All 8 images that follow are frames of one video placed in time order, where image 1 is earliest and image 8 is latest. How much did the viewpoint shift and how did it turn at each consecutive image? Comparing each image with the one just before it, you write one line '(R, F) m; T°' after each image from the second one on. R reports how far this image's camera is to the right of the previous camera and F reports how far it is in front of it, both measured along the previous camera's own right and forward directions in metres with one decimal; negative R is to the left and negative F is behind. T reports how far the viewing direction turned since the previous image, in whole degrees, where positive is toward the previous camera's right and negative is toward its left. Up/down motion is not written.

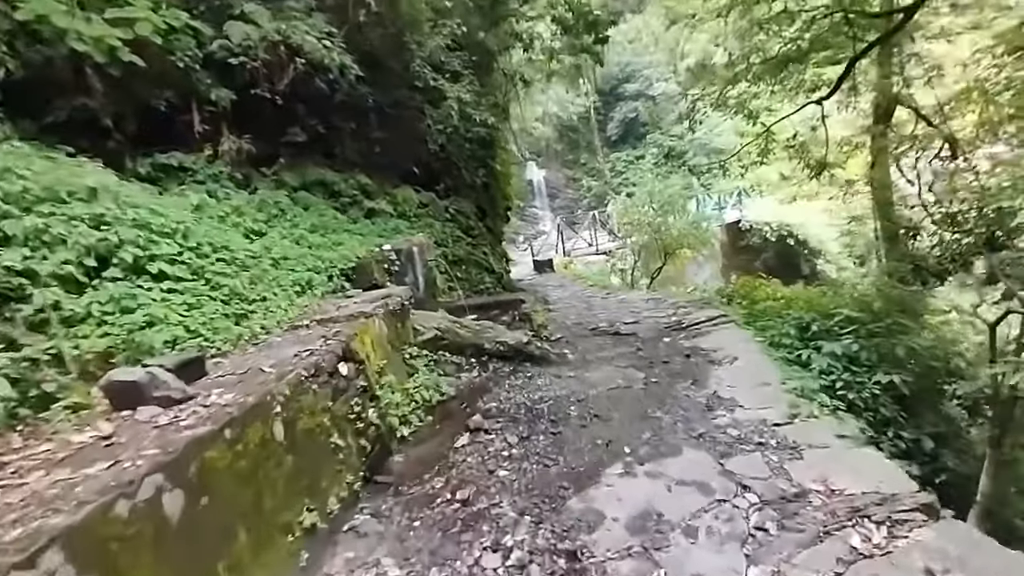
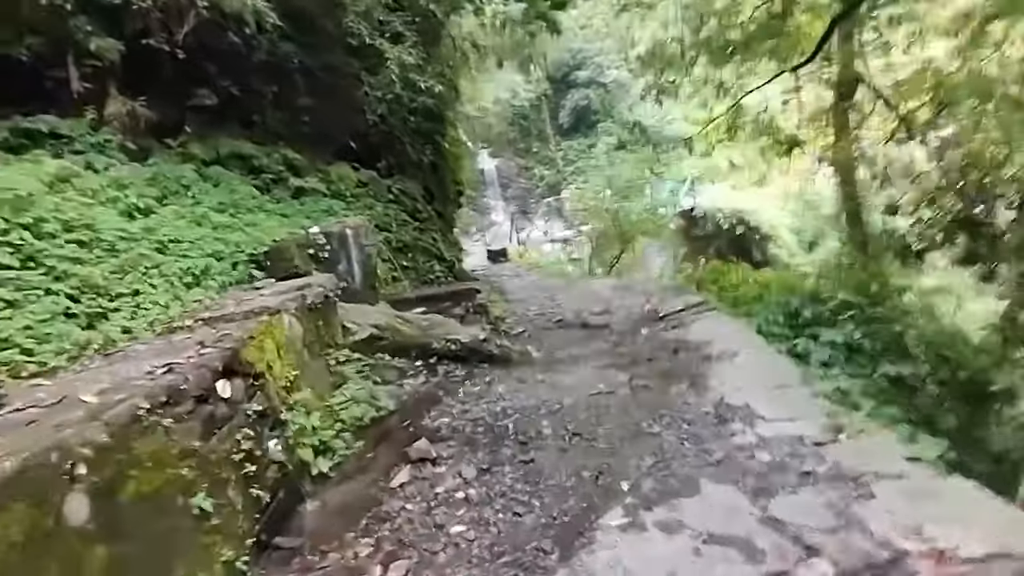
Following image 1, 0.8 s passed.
(0.0, +0.9) m; +5°
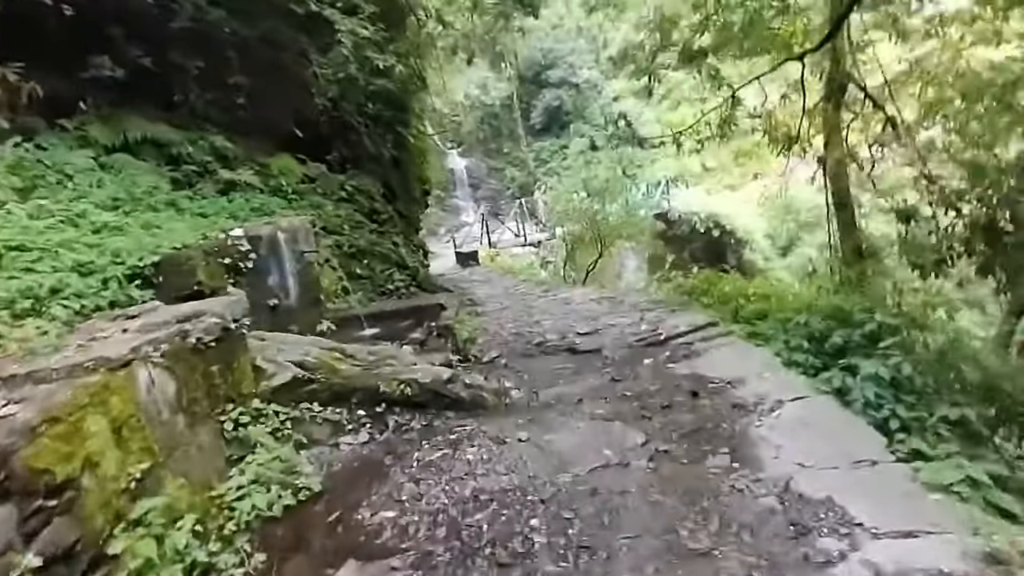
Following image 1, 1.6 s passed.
(0.0, +1.0) m; +3°
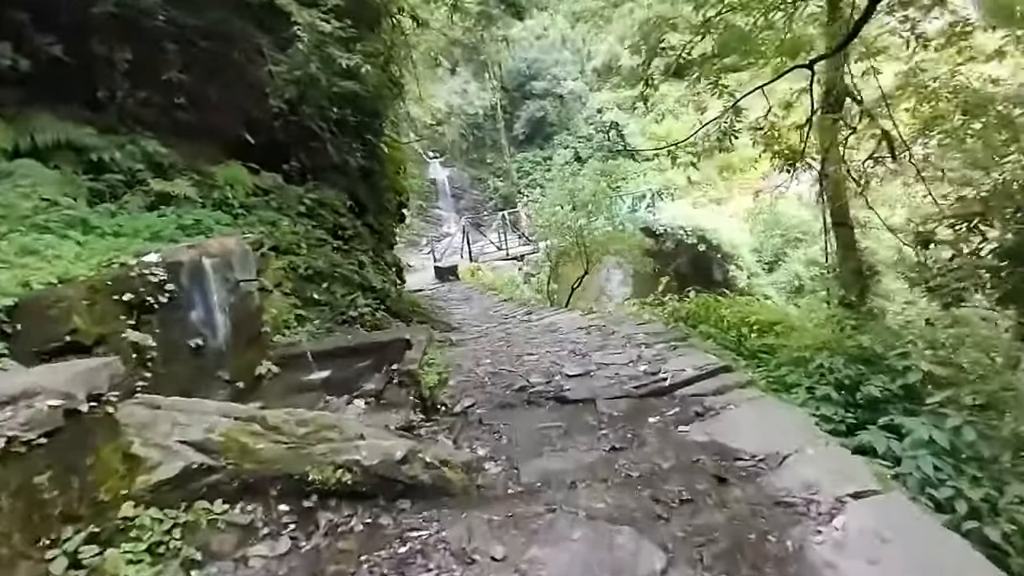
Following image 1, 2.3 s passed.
(0.0, +0.8) m; +2°
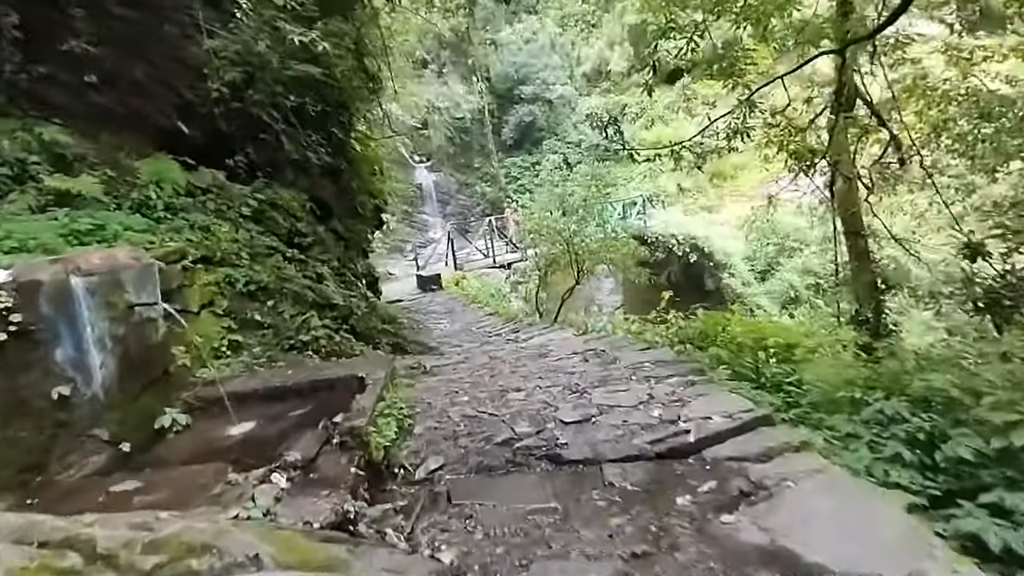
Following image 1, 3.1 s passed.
(0.0, +0.9) m; +1°
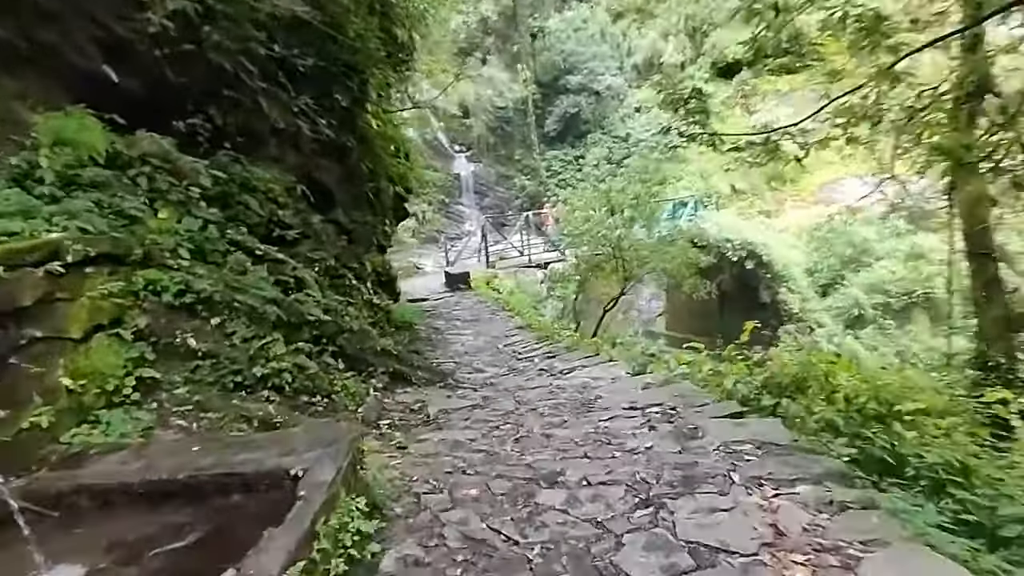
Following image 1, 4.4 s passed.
(0.0, +1.6) m; -3°
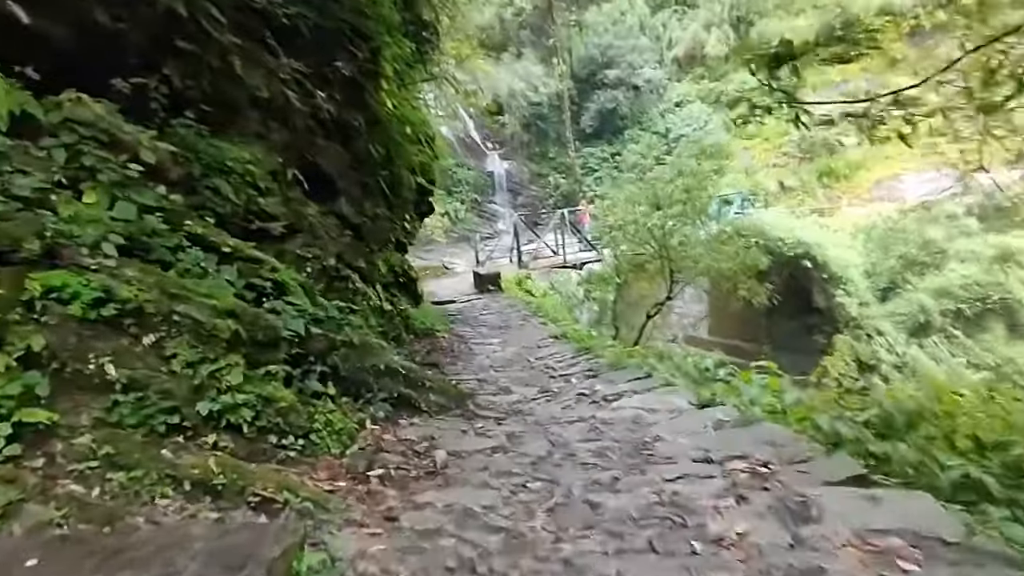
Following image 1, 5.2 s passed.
(0.0, +1.0) m; -3°
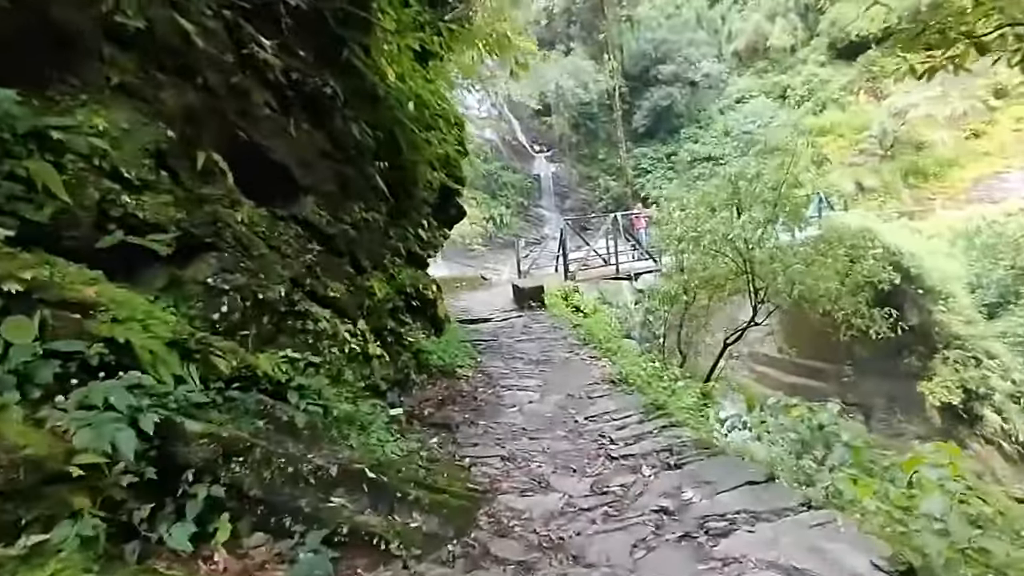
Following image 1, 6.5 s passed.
(0.0, +1.8) m; -5°
